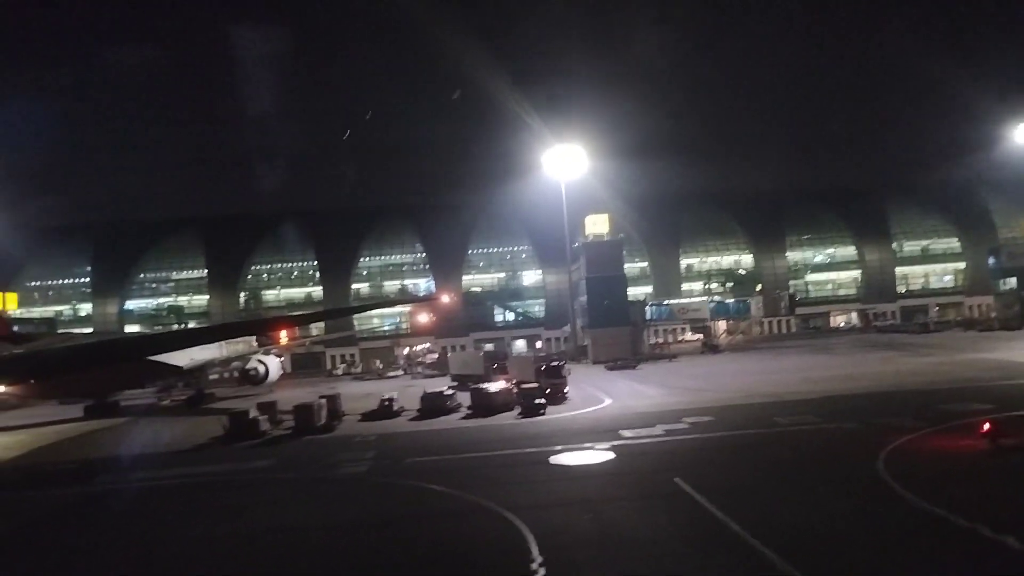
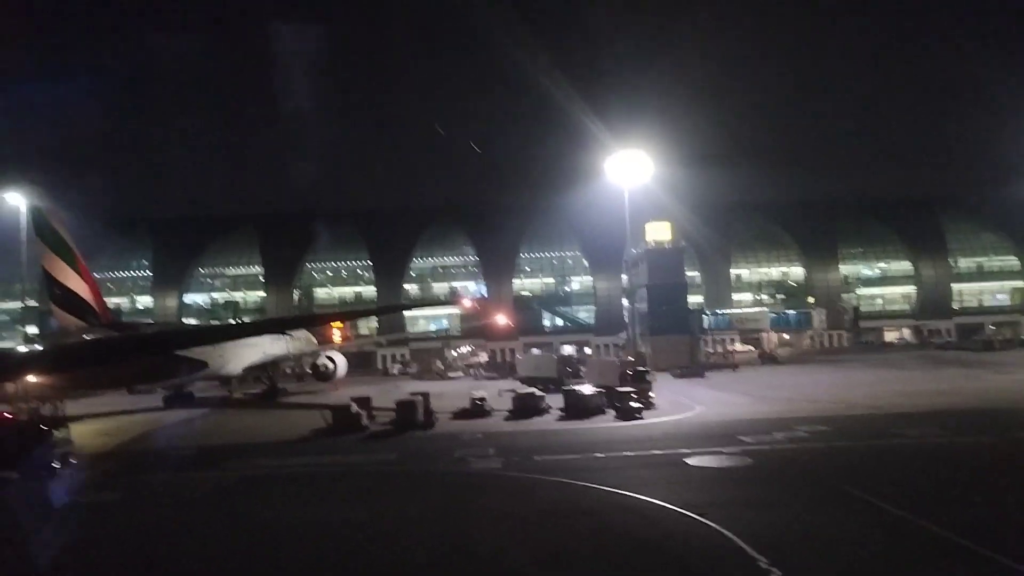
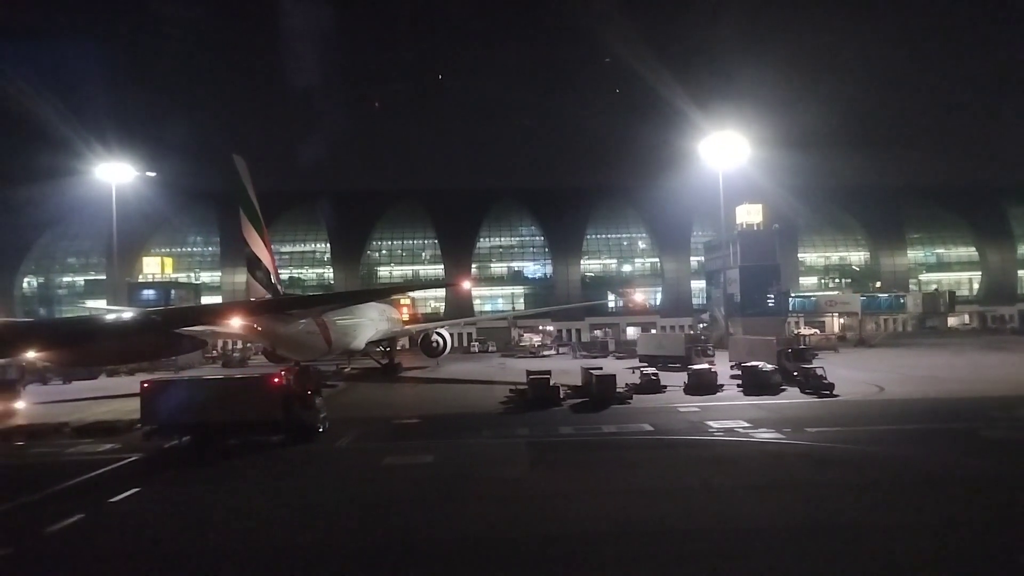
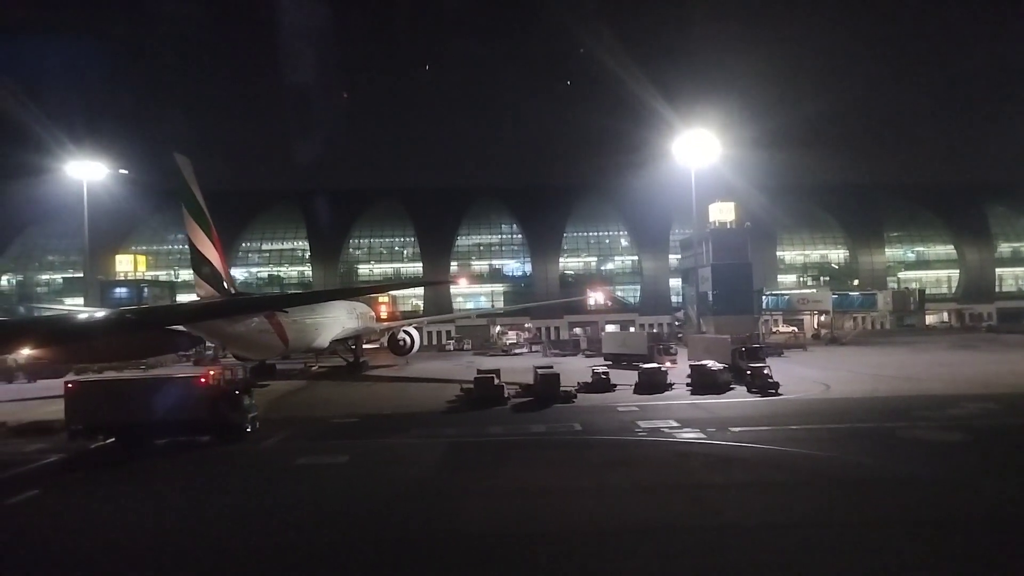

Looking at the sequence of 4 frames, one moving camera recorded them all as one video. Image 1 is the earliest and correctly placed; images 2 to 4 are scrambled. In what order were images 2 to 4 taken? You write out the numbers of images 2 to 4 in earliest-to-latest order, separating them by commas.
2, 4, 3
